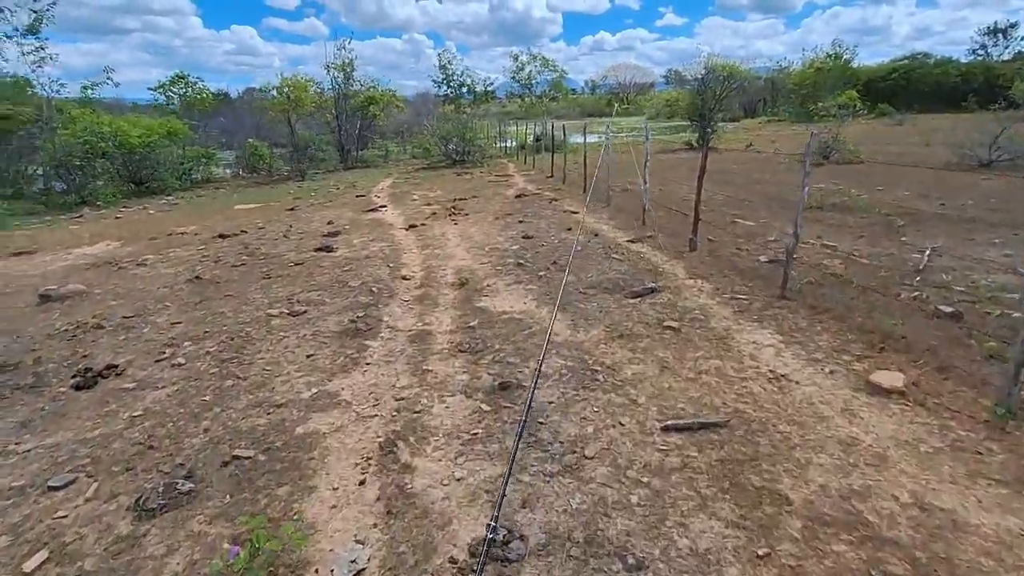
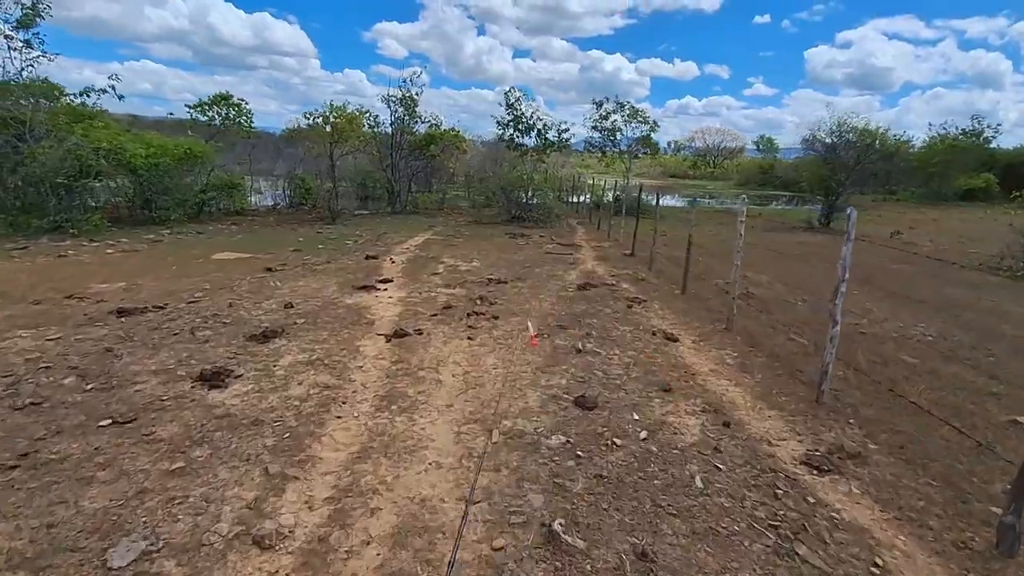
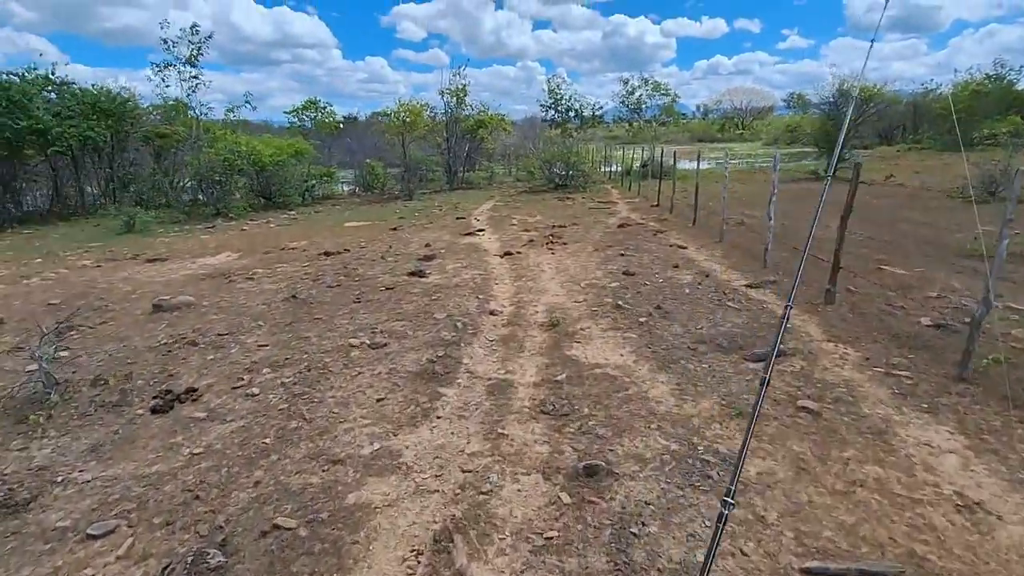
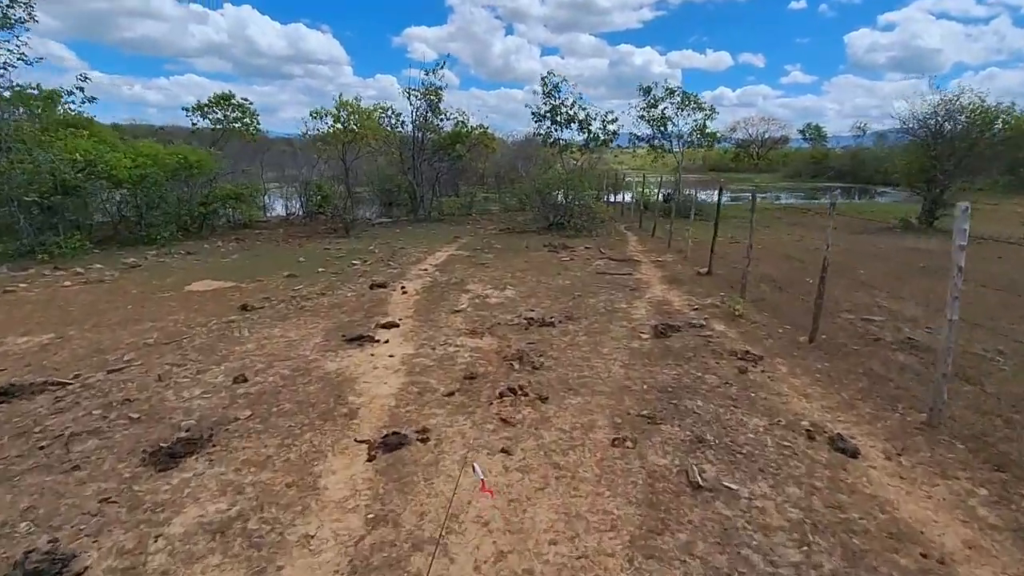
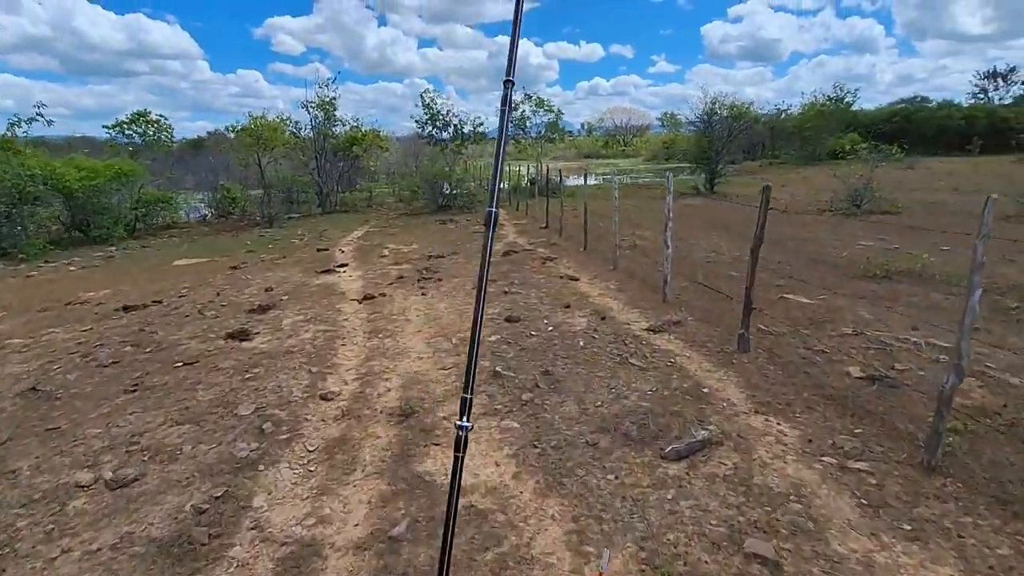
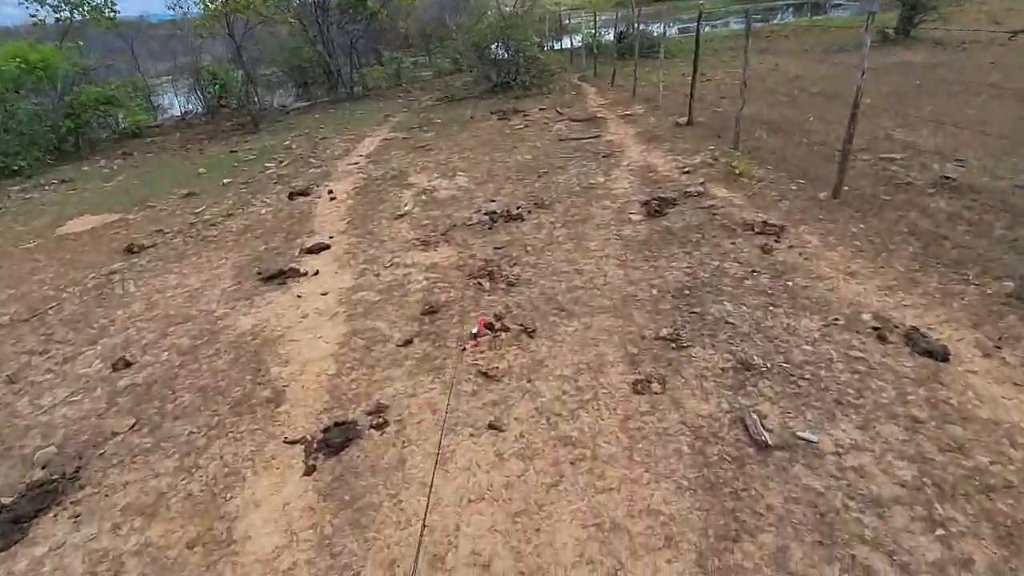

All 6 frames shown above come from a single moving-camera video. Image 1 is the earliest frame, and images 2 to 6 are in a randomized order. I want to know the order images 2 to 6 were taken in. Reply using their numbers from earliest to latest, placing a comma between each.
3, 5, 2, 4, 6
